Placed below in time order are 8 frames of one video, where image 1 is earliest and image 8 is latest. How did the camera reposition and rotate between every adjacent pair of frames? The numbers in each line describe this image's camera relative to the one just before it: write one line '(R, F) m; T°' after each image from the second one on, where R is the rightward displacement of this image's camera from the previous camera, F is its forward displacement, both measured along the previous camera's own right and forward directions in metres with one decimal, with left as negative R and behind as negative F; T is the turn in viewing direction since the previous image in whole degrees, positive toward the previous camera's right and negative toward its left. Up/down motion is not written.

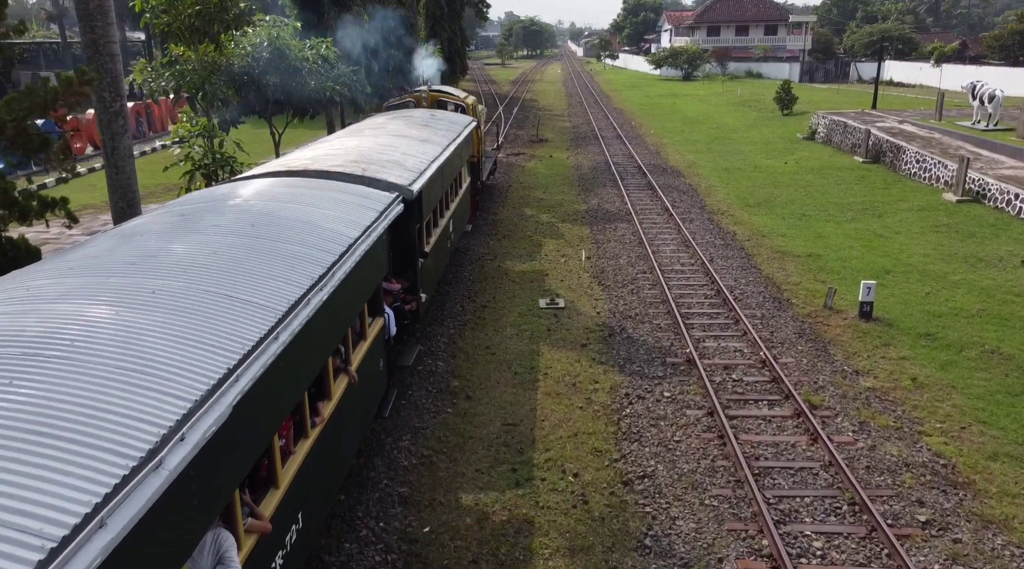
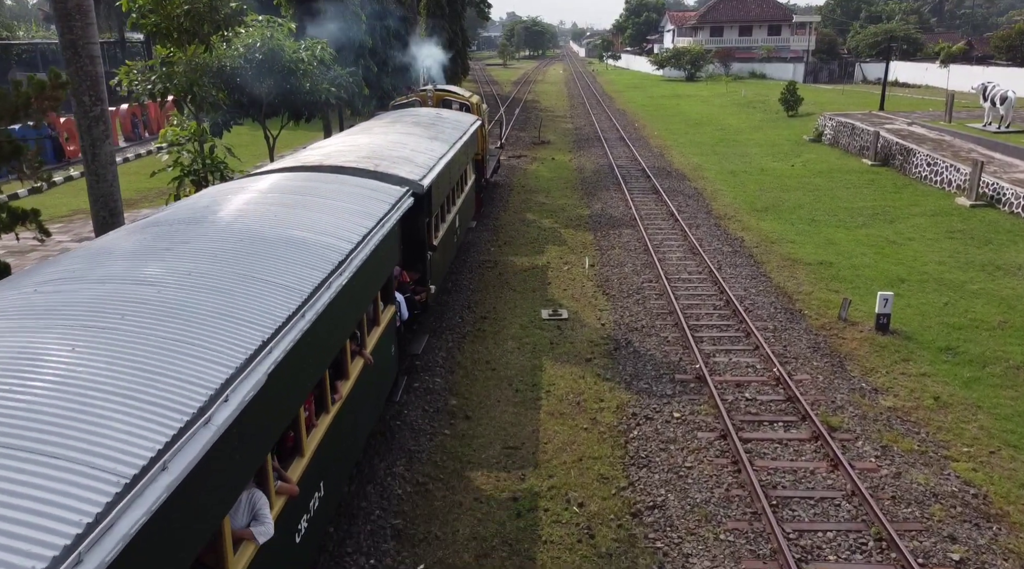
(0.0, +0.5) m; 0°
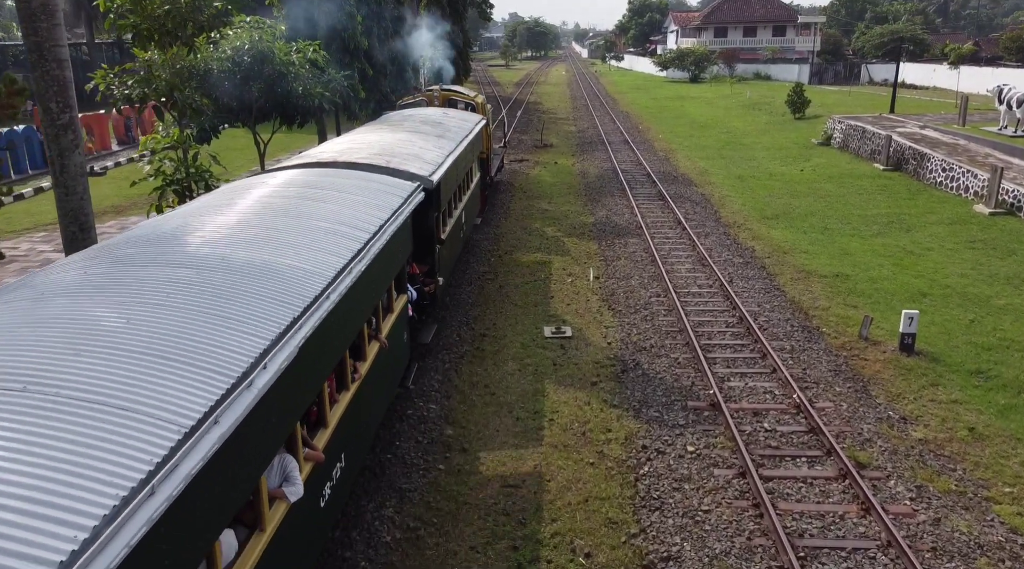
(0.0, +0.6) m; 0°
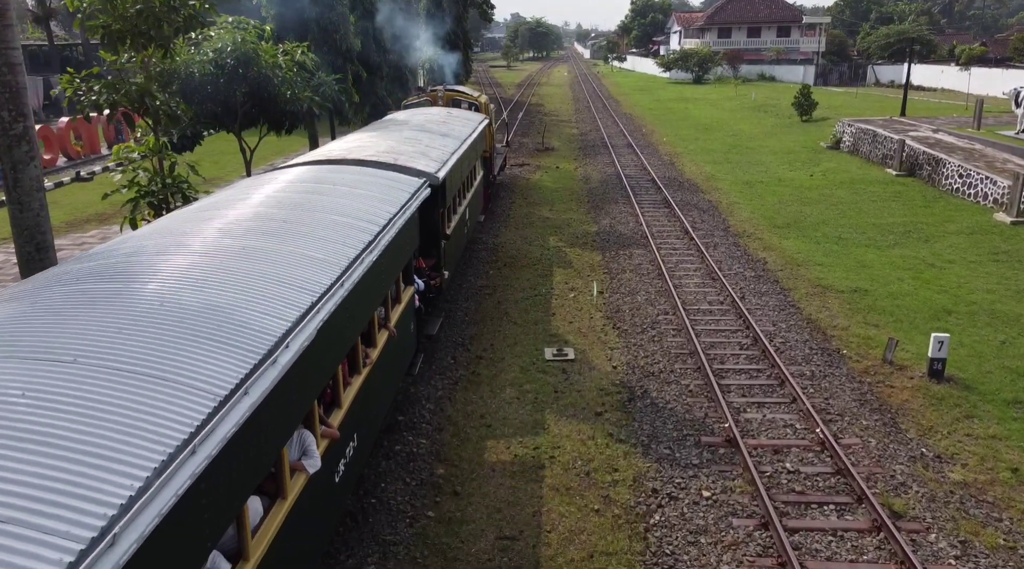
(0.0, +0.7) m; 0°
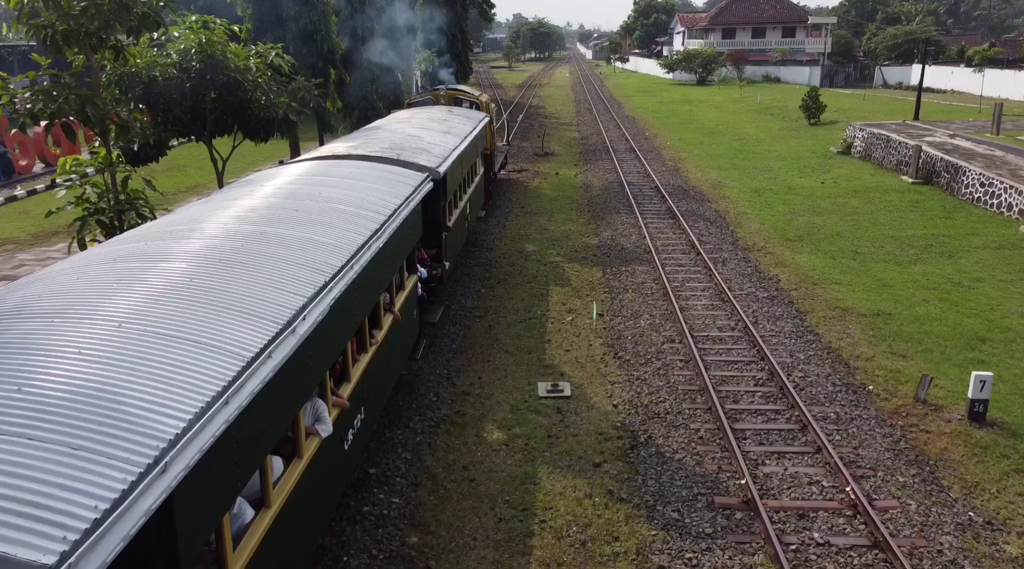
(+0.1, +1.0) m; 0°
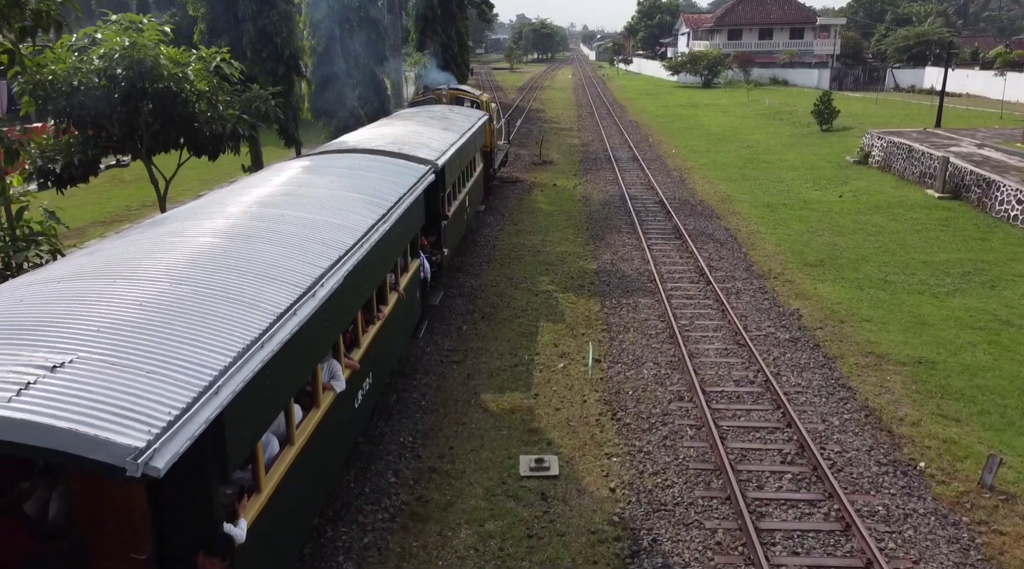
(+0.2, +1.6) m; 0°
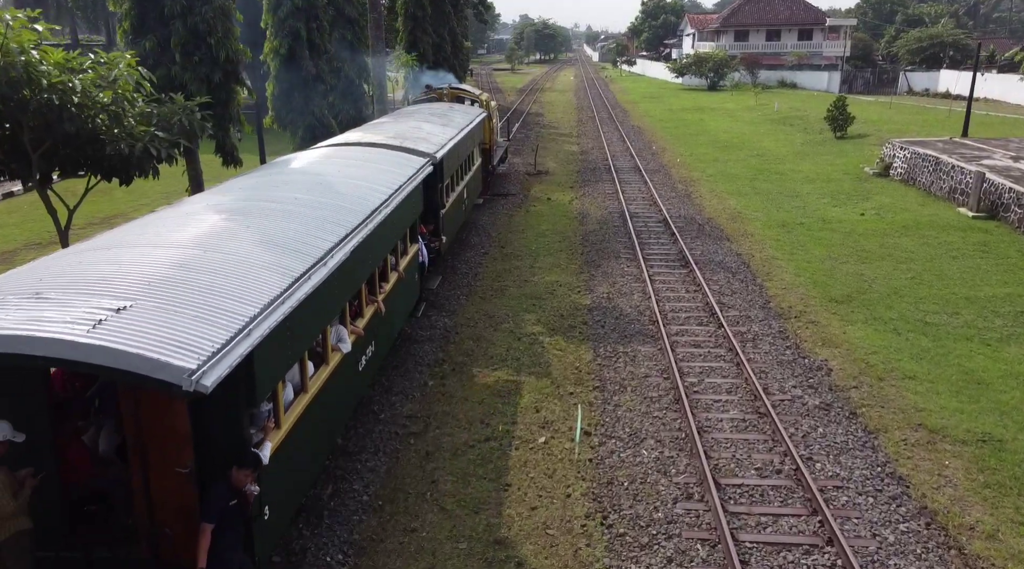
(+0.3, +1.9) m; 0°
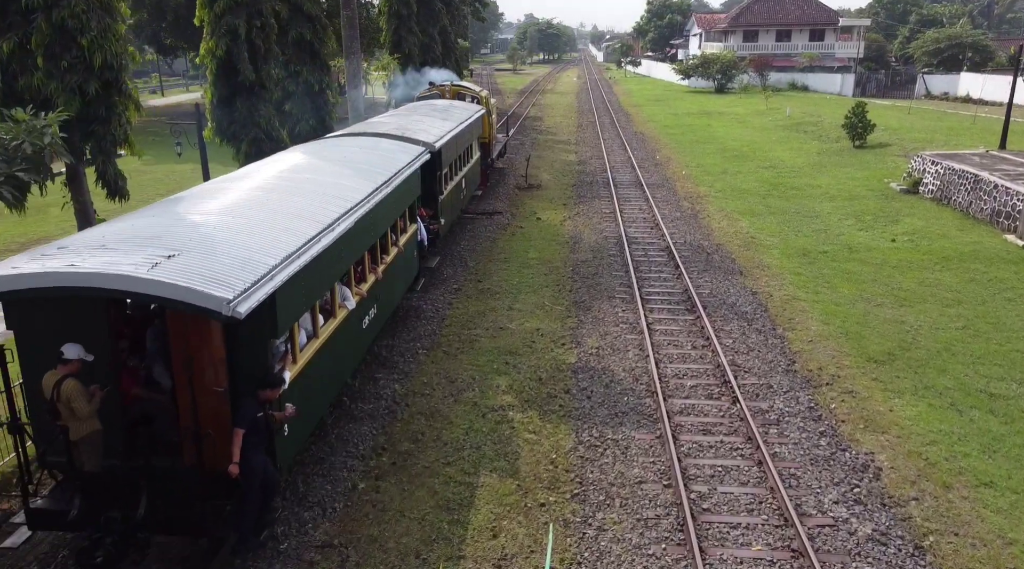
(+0.4, +2.3) m; 0°
